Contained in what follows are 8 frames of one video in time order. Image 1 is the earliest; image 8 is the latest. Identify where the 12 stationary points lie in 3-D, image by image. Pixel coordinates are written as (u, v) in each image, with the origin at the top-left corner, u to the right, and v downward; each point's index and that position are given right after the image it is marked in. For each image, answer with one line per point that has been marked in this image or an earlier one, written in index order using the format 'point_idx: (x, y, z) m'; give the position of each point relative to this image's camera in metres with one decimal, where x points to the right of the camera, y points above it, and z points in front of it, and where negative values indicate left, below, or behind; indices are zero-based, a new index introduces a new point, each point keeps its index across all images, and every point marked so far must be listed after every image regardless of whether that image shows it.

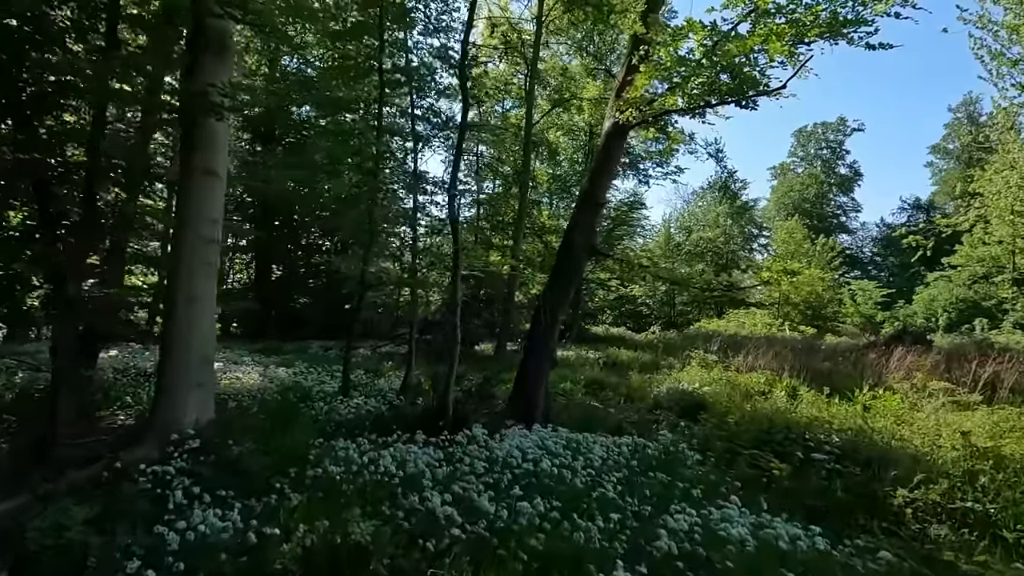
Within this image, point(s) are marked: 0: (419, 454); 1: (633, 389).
0: (-0.8, -1.4, +4.7) m
1: (+2.3, -1.9, +10.2) m
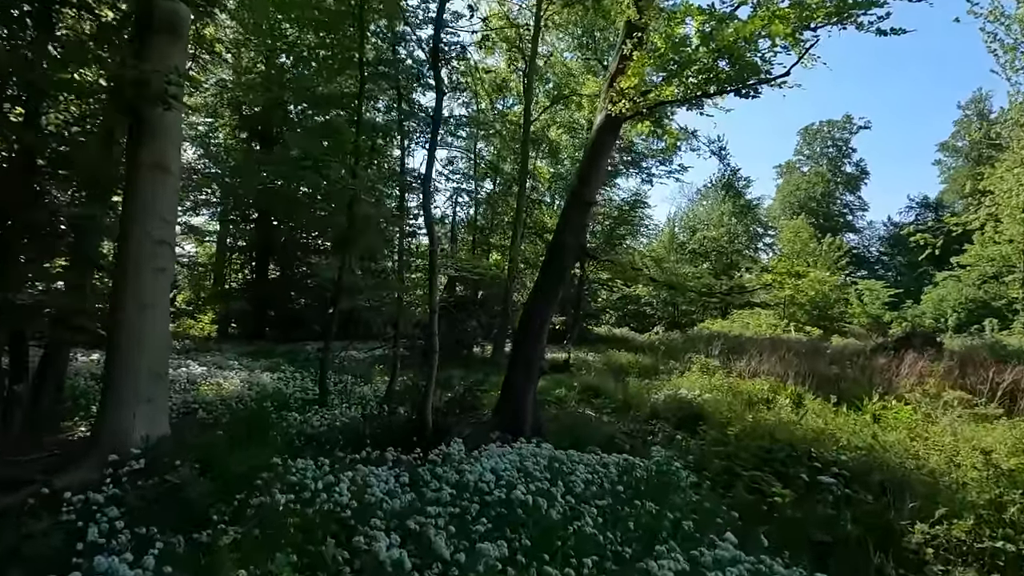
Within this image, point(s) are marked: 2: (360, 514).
0: (-1.0, -1.5, +4.2) m
1: (+2.2, -2.0, +9.8) m
2: (-1.0, -1.5, +3.6) m
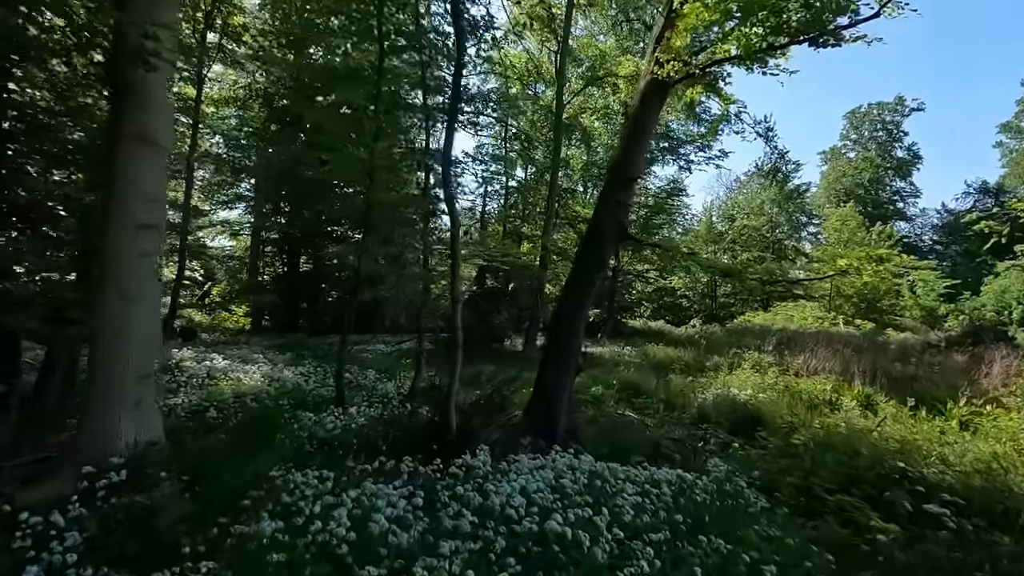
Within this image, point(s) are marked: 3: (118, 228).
0: (-0.8, -1.4, +3.6) m
1: (+2.7, -1.8, +8.9) m
2: (-0.8, -1.4, +2.9) m
3: (-3.1, +0.5, +4.2) m
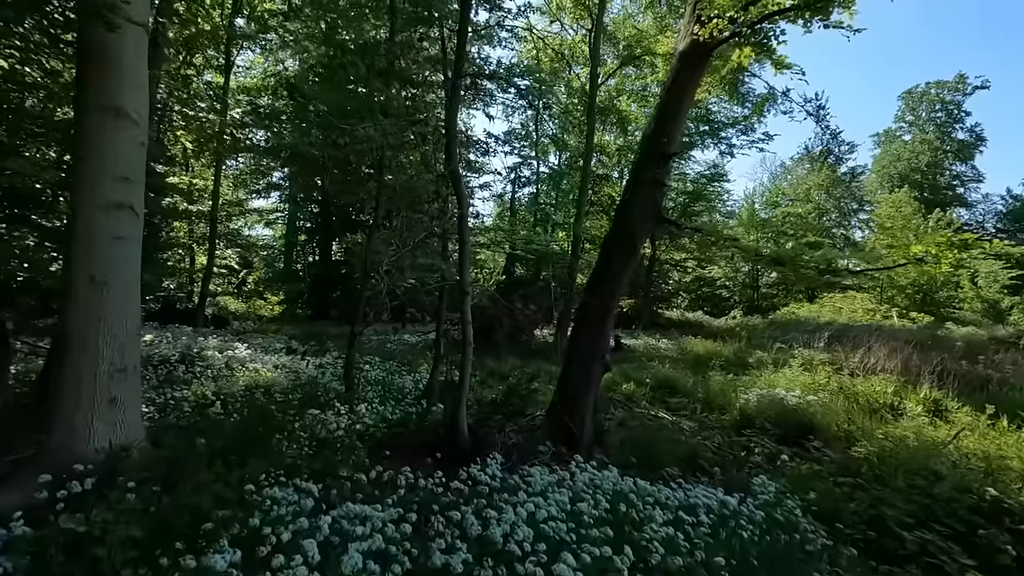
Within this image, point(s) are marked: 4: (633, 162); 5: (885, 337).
0: (-0.8, -1.3, +3.1) m
1: (+3.1, -1.7, +8.2) m
2: (-0.8, -1.4, +2.4) m
3: (-3.0, +0.6, +3.8) m
4: (+1.4, +1.4, +5.9) m
5: (+9.2, -1.2, +13.2) m
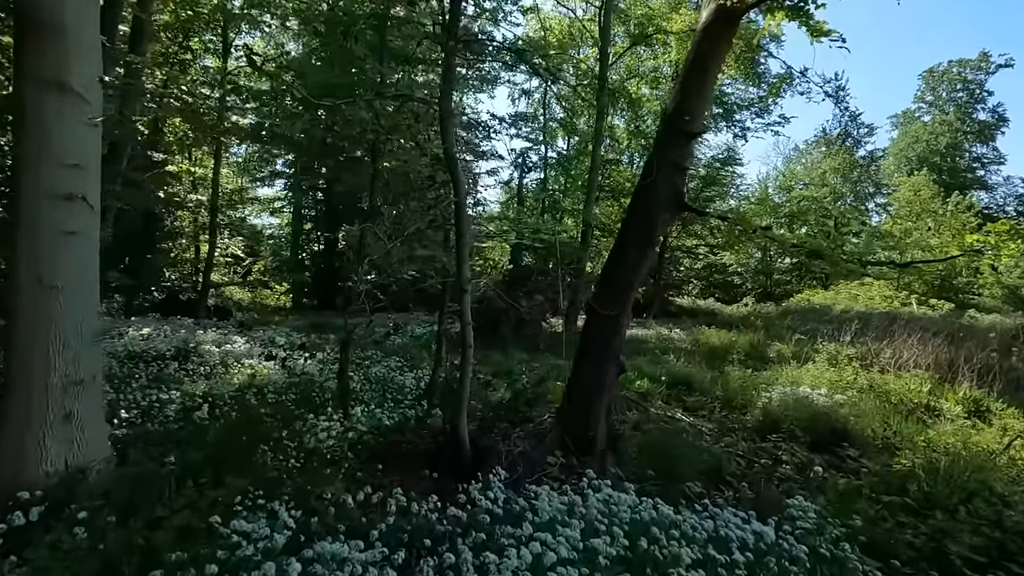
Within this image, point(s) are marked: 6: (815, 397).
0: (-0.7, -1.4, +2.6) m
1: (+3.2, -1.5, +7.7) m
2: (-0.8, -1.4, +2.0) m
3: (-3.0, +0.5, +3.3) m
4: (+1.4, +1.5, +5.4) m
5: (+9.4, -0.9, +12.6) m
6: (+3.8, -1.4, +6.8) m
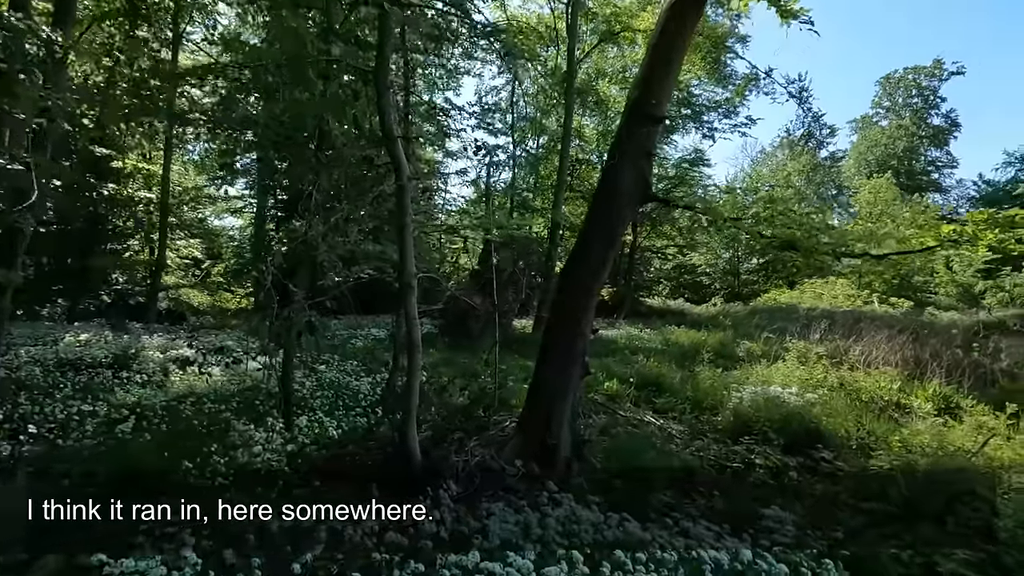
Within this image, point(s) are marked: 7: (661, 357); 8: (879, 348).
0: (-1.0, -1.3, +2.2) m
1: (+2.7, -1.5, +7.4) m
2: (-1.1, -1.4, +1.5) m
3: (-3.3, +0.6, +2.8) m
4: (+1.0, +1.5, +5.1) m
5: (+8.6, -0.9, +12.7) m
6: (+3.4, -1.4, +6.6) m
7: (+2.9, -1.3, +10.3) m
8: (+6.3, -1.0, +9.2) m
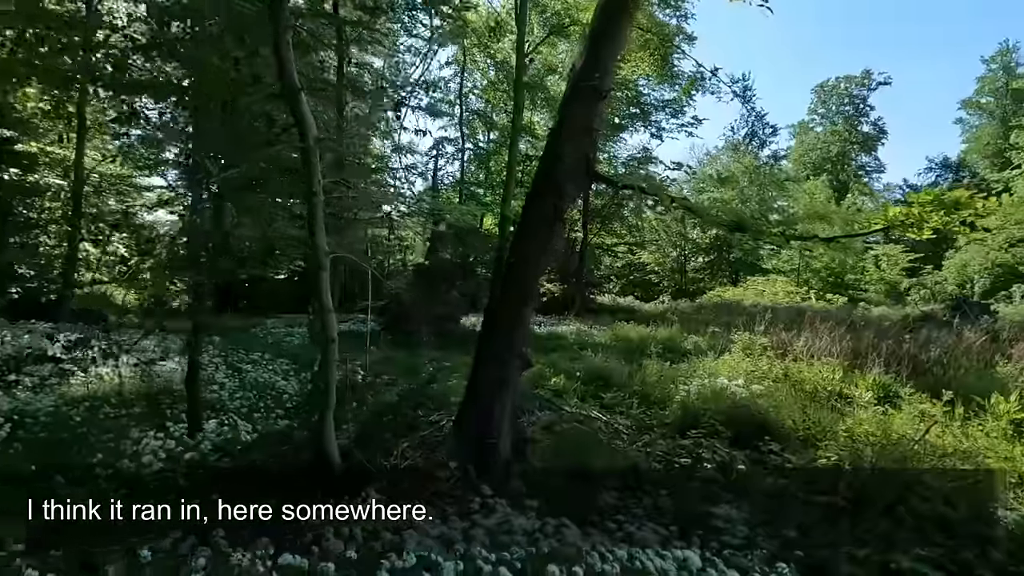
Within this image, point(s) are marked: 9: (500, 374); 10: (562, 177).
0: (-1.3, -1.2, +1.7) m
1: (+1.9, -1.4, +7.2) m
2: (-1.3, -1.3, +1.0) m
3: (-3.6, +0.7, +2.1) m
4: (+0.4, +1.6, +4.7) m
5: (+7.3, -0.7, +13.0) m
6: (+2.7, -1.2, +6.5) m
7: (+1.9, -1.2, +10.1) m
8: (+5.4, -0.9, +9.3) m
9: (-0.1, -0.7, +4.6) m
10: (+0.4, +1.0, +4.7) m
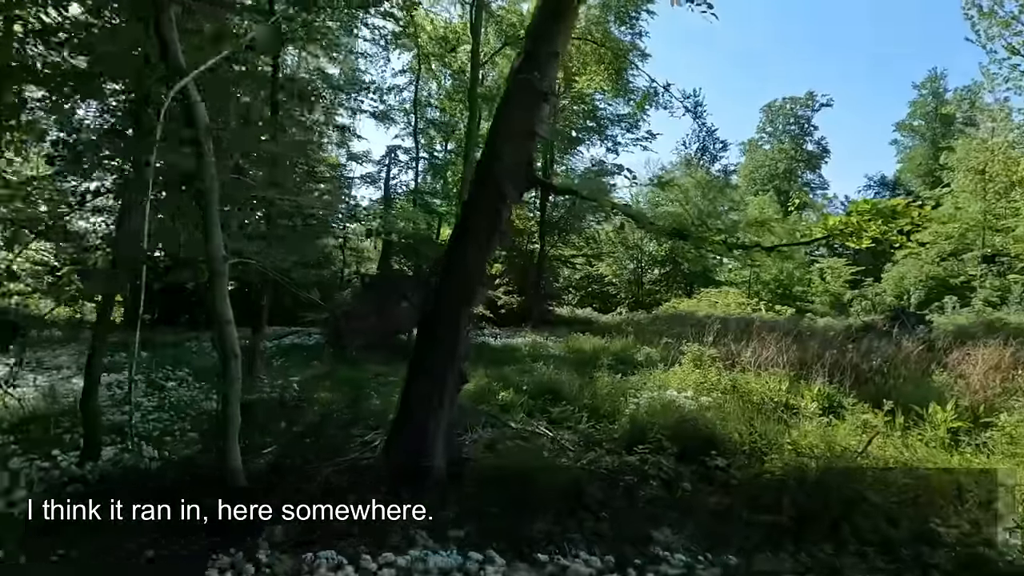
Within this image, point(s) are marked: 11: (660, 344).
0: (-1.6, -1.2, +1.3) m
1: (+1.2, -1.5, +7.1) m
2: (-1.6, -1.3, +0.6) m
3: (-3.9, +0.6, +1.6) m
4: (-0.1, +1.5, +4.5) m
5: (+6.2, -1.0, +13.2) m
6: (+2.0, -1.4, +6.3) m
7: (+0.9, -1.4, +9.9) m
8: (+4.5, -1.1, +9.4) m
9: (-0.6, -0.8, +4.3) m
10: (-0.1, +0.9, +4.4) m
11: (+3.3, -1.2, +12.0) m
